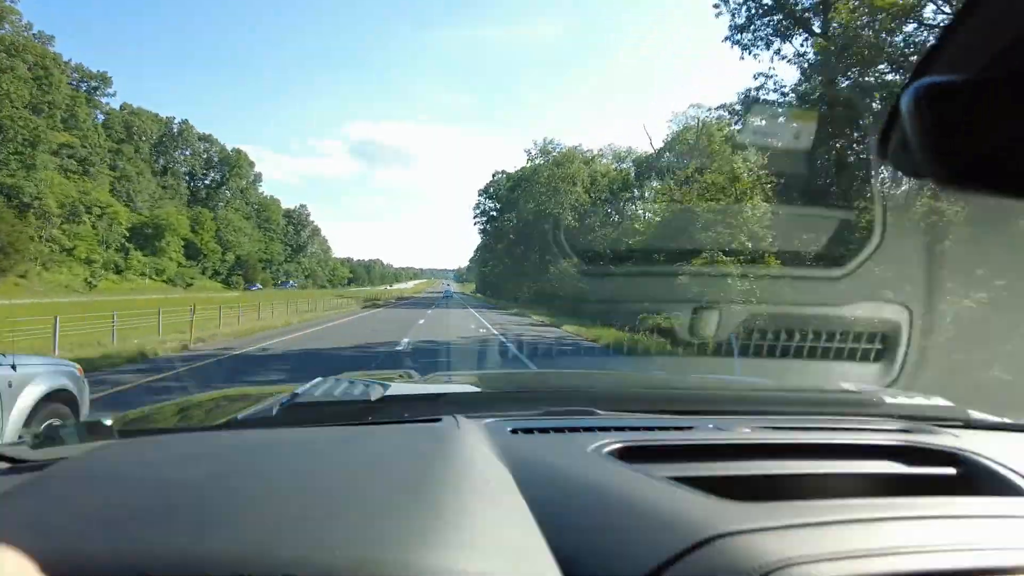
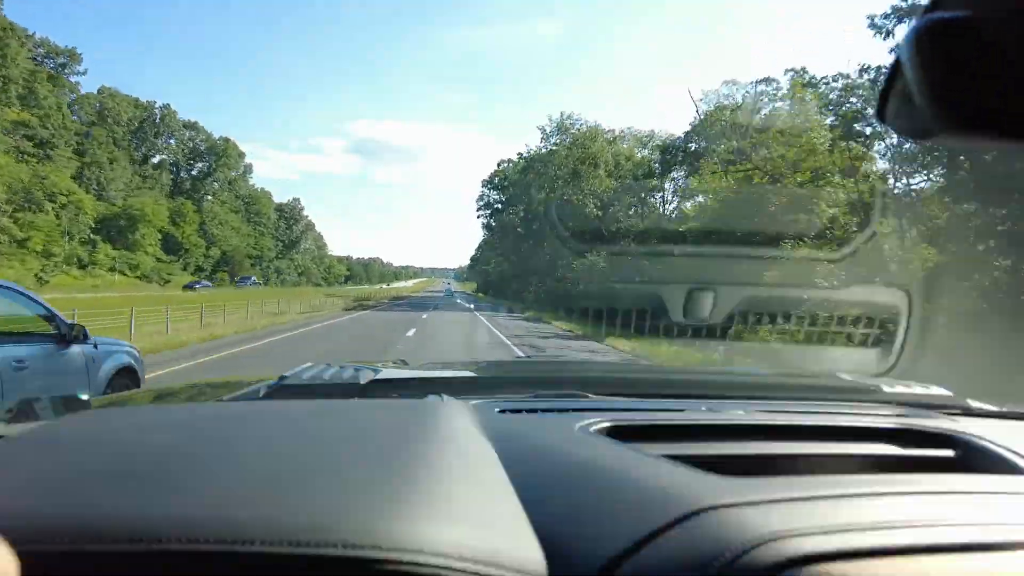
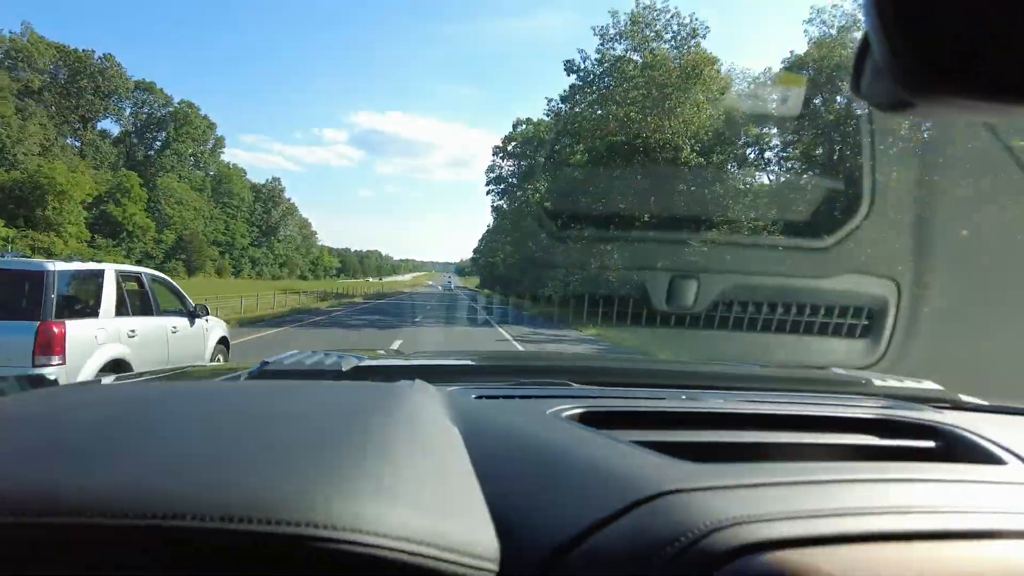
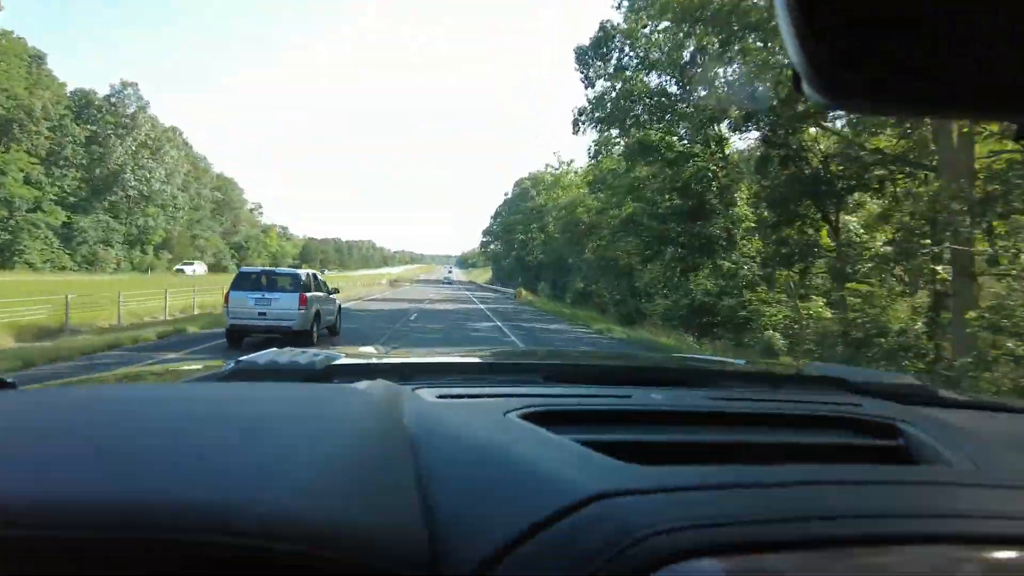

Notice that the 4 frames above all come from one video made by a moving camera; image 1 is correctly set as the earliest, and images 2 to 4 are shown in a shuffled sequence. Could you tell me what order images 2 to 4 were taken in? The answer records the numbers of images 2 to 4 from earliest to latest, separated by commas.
2, 3, 4
